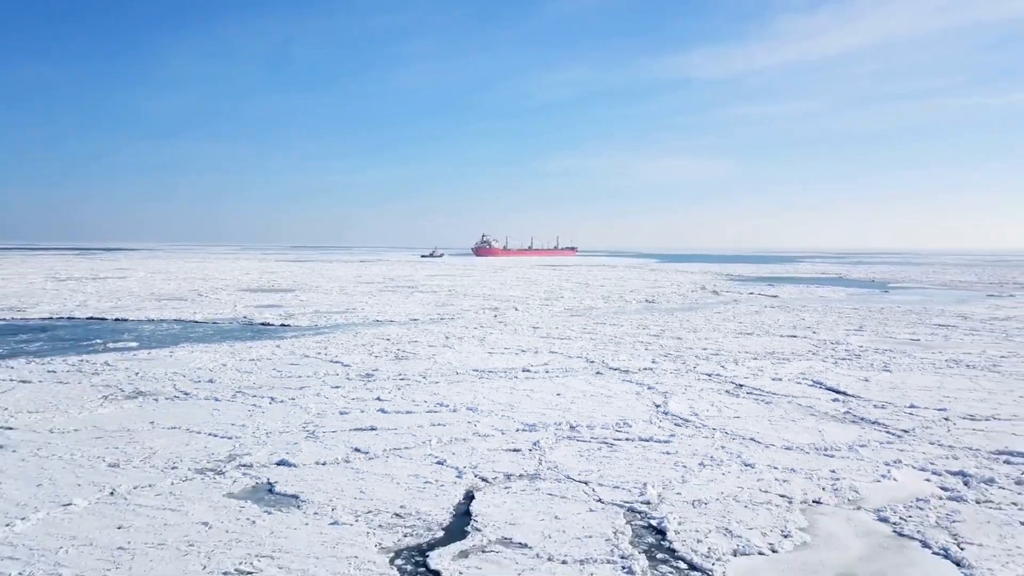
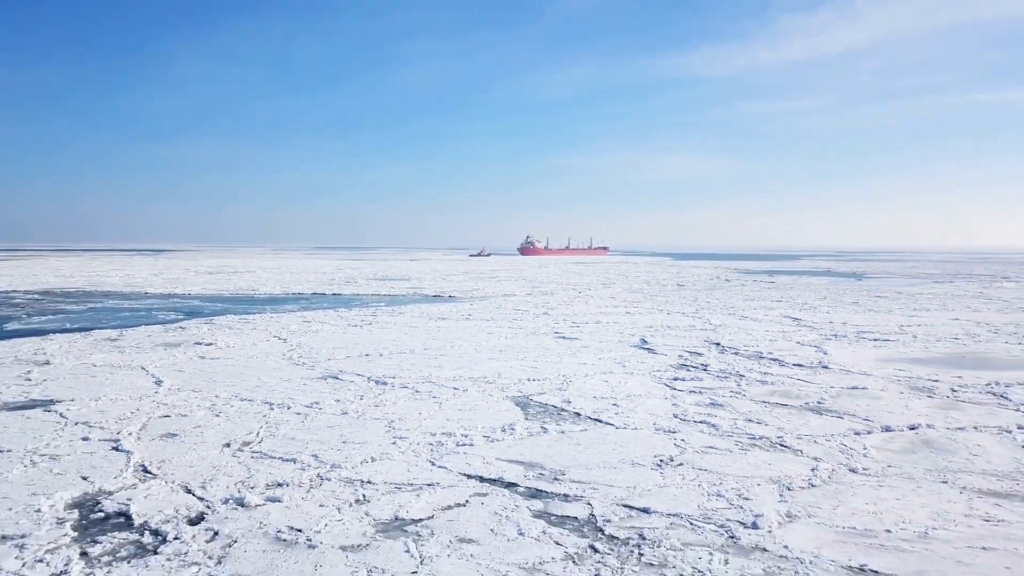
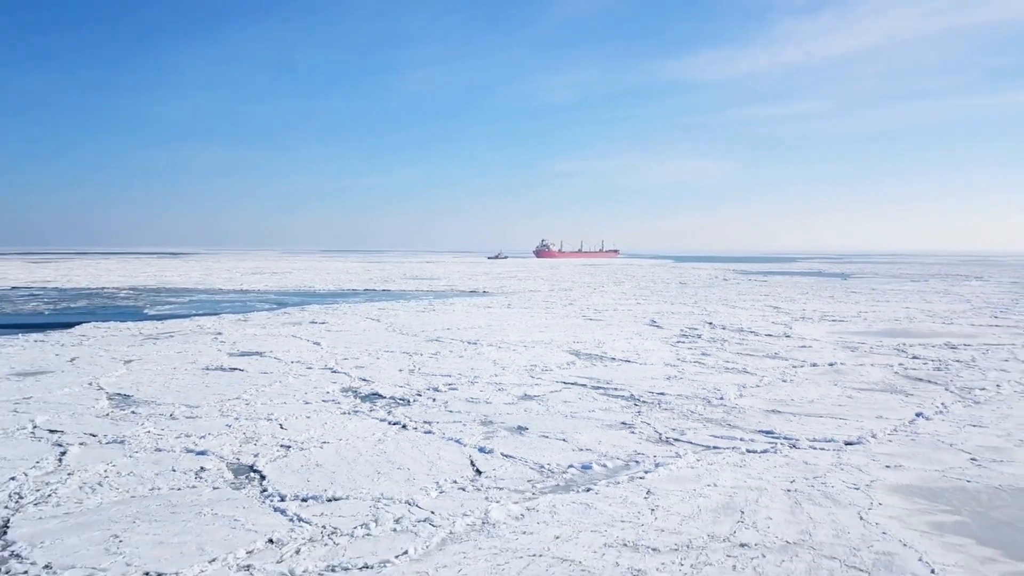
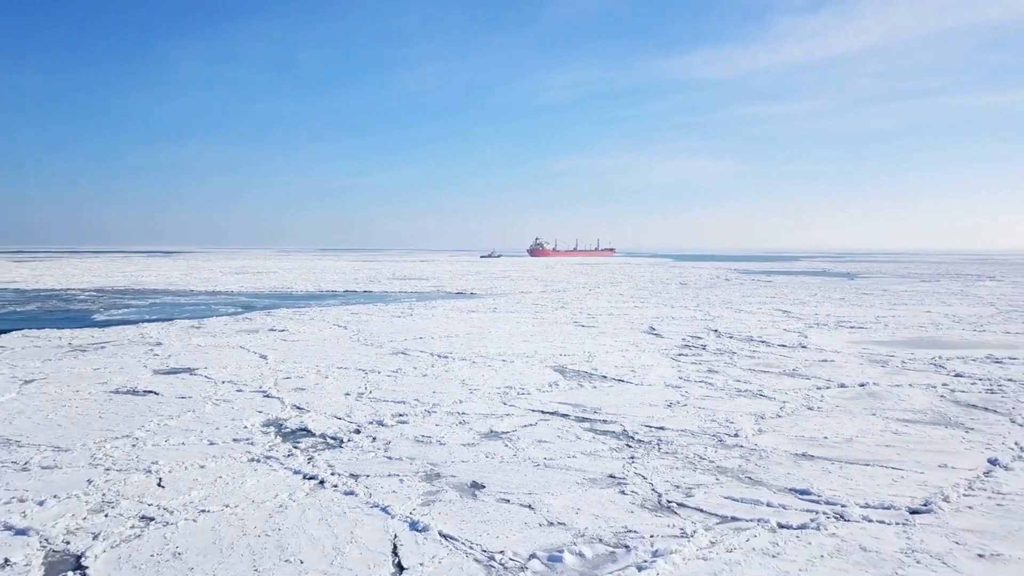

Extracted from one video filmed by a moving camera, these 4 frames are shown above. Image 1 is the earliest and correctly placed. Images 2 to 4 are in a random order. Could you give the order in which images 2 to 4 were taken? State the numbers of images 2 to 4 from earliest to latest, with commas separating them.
2, 4, 3
